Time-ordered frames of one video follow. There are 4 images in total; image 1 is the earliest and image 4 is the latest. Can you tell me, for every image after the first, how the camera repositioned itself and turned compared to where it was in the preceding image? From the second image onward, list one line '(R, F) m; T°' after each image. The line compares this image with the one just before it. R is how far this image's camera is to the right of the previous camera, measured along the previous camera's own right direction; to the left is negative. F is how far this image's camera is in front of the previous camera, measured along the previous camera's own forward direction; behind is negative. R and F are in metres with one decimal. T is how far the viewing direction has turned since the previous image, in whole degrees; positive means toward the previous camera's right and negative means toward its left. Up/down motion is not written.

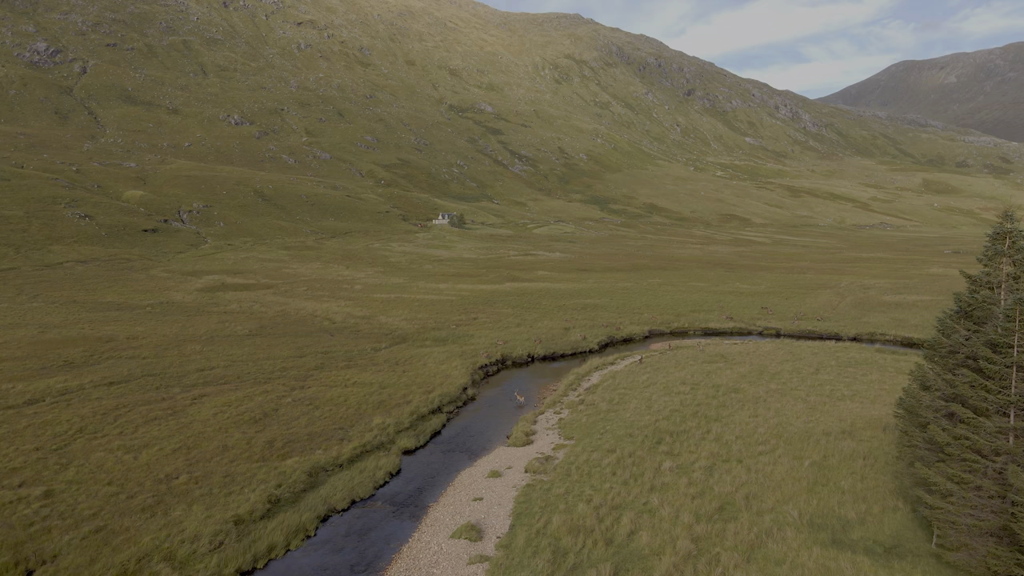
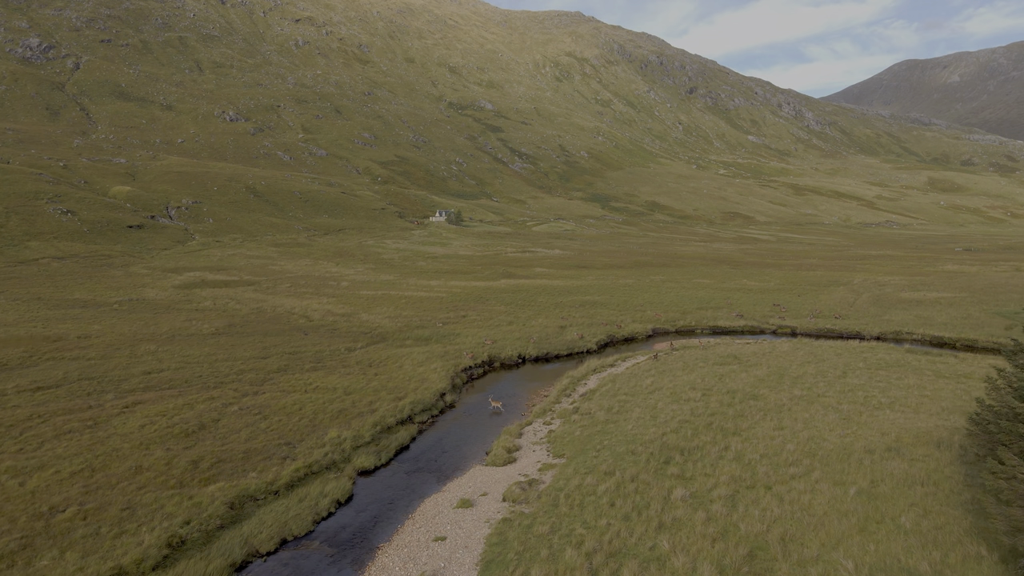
(+0.8, +4.6) m; 0°
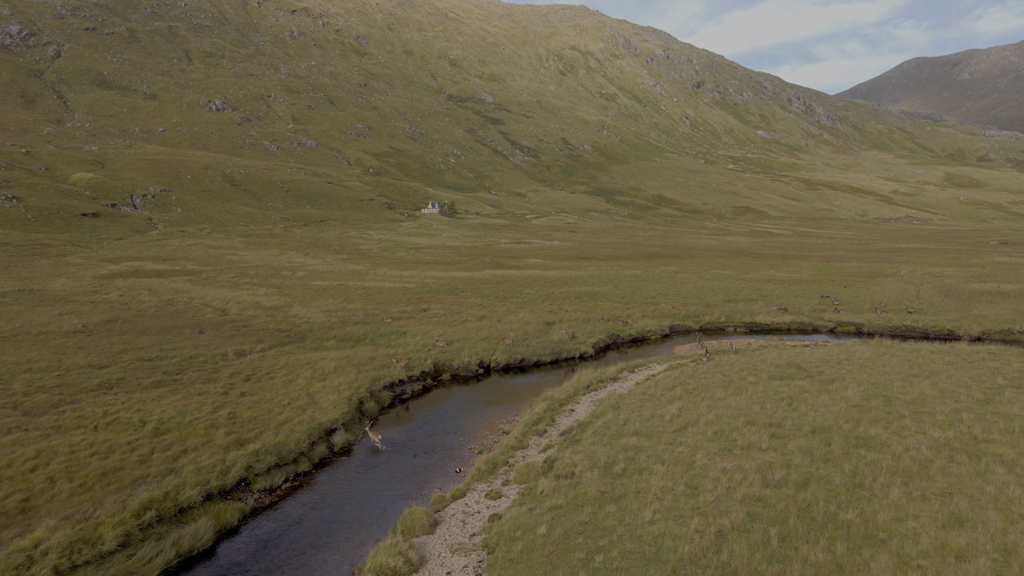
(+1.9, +12.8) m; 0°
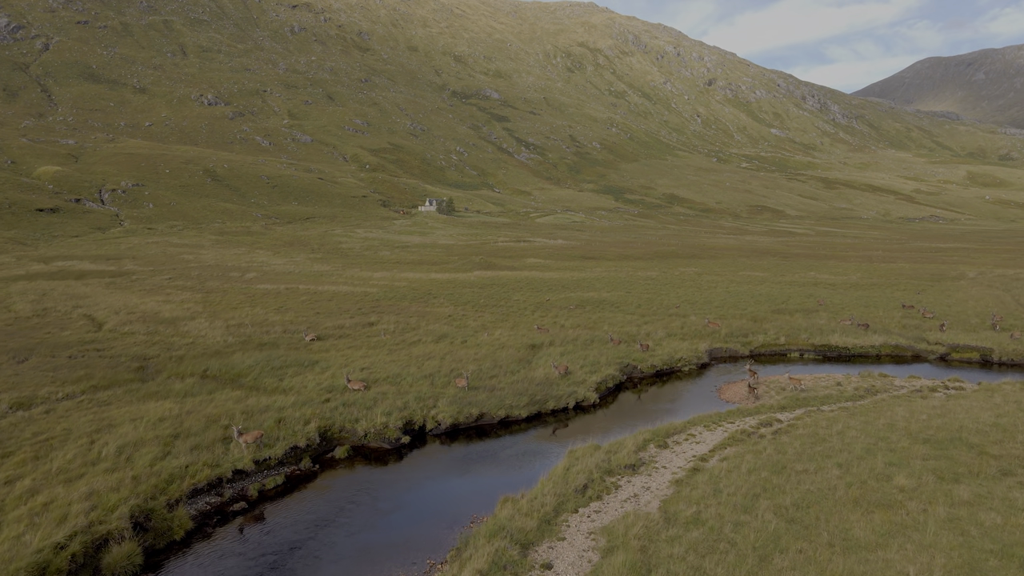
(+1.5, +11.7) m; -1°
